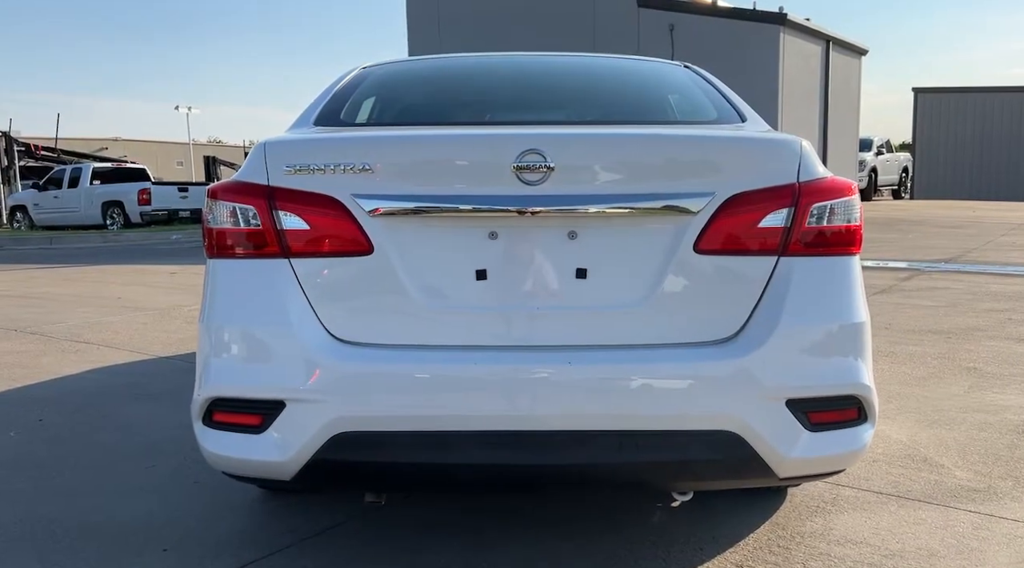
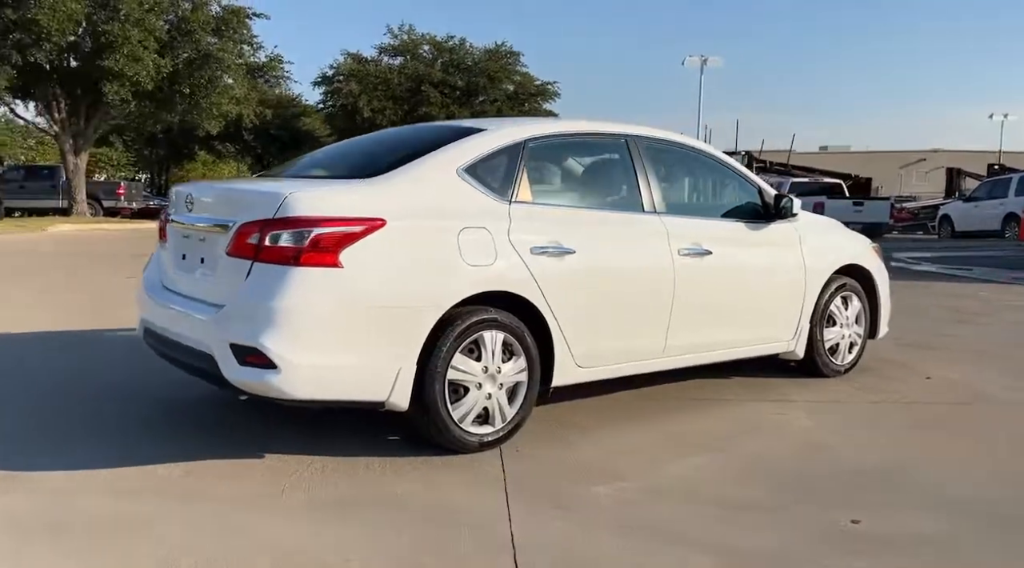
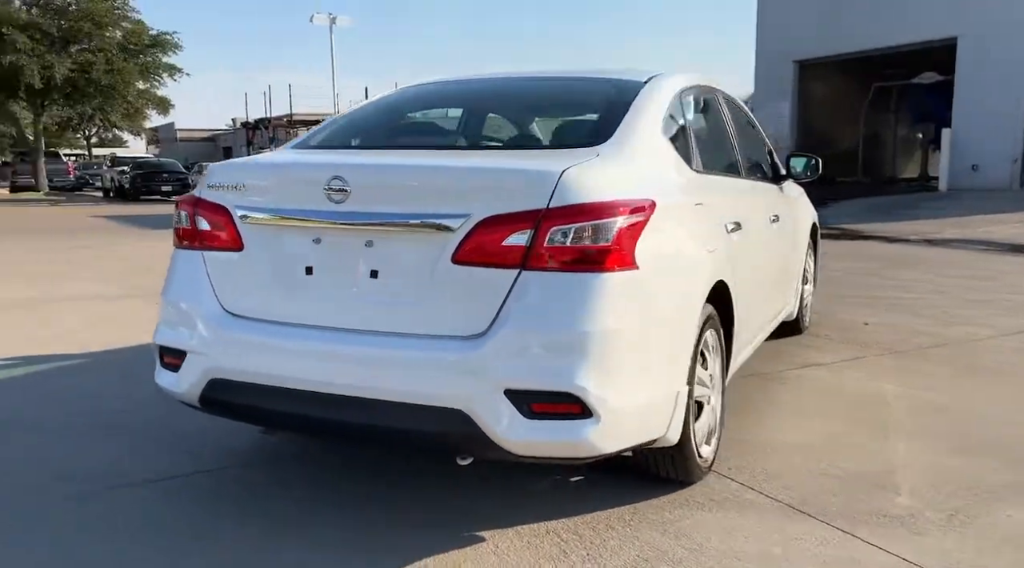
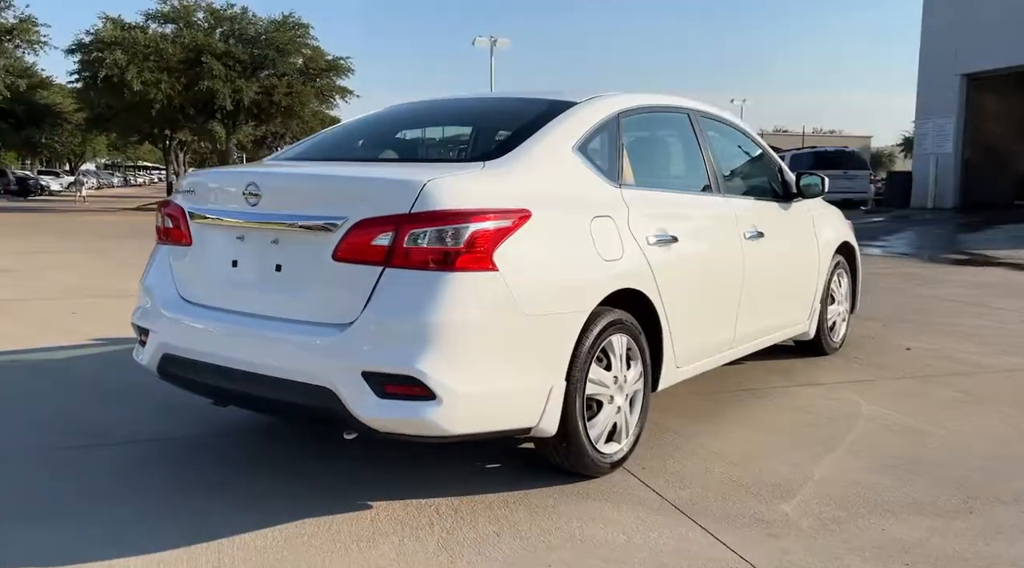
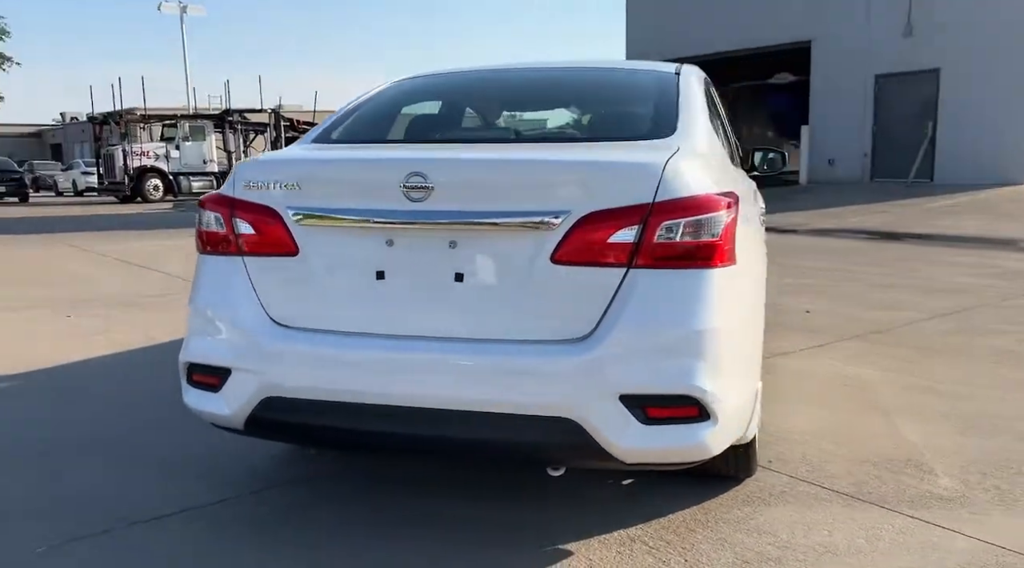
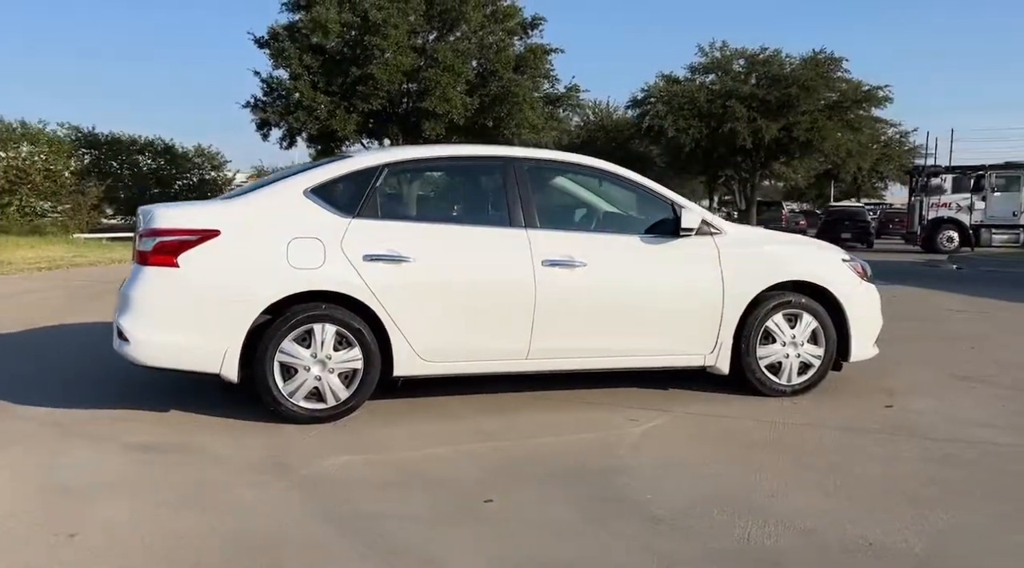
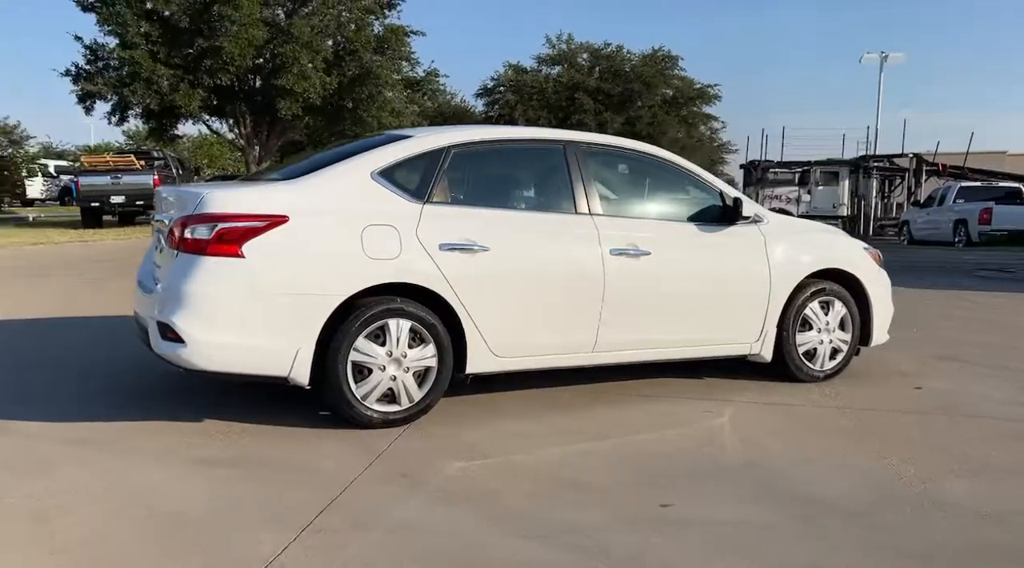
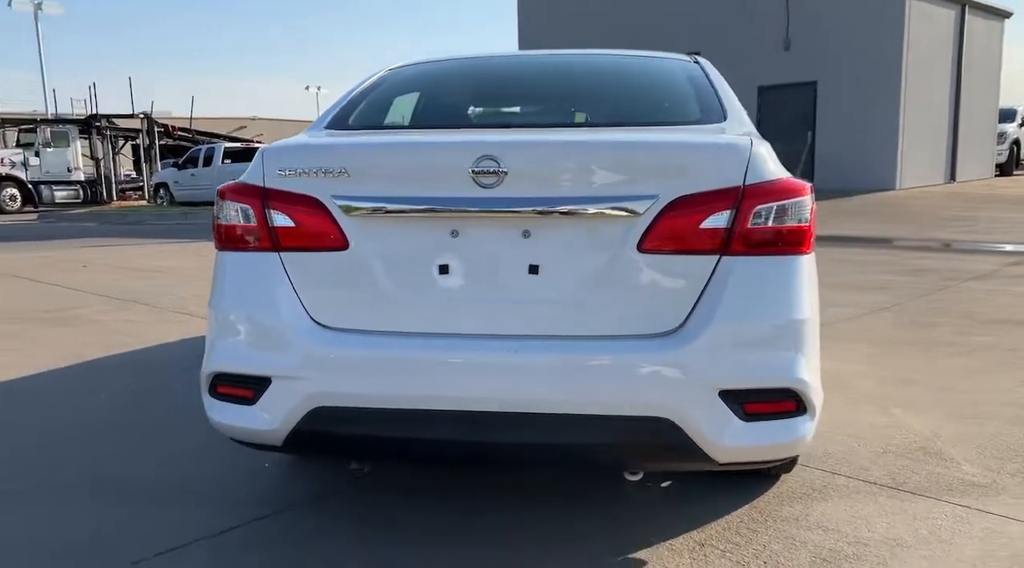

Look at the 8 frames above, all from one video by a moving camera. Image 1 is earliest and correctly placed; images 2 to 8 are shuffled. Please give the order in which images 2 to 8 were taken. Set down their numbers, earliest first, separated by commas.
8, 5, 3, 4, 2, 7, 6
